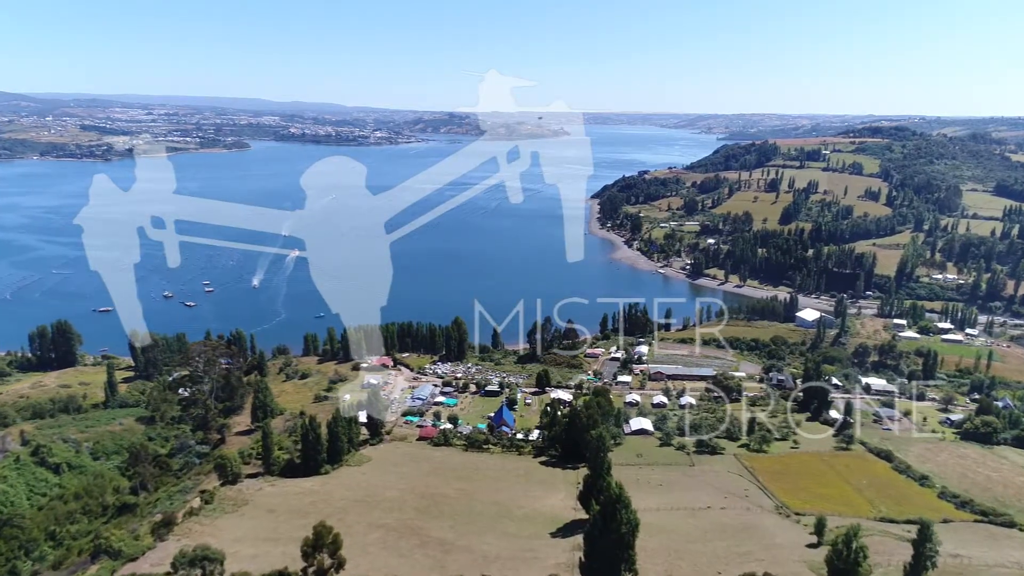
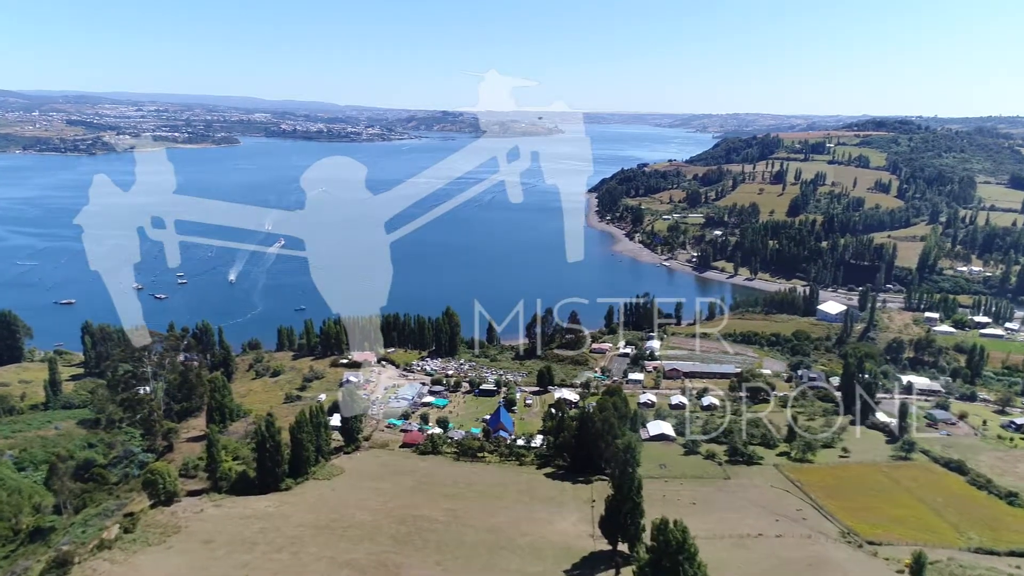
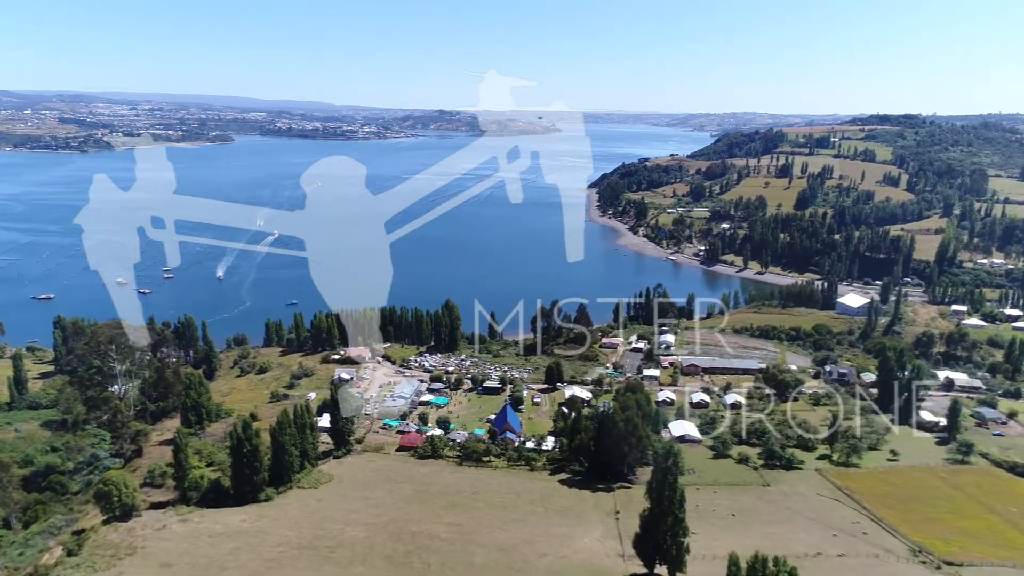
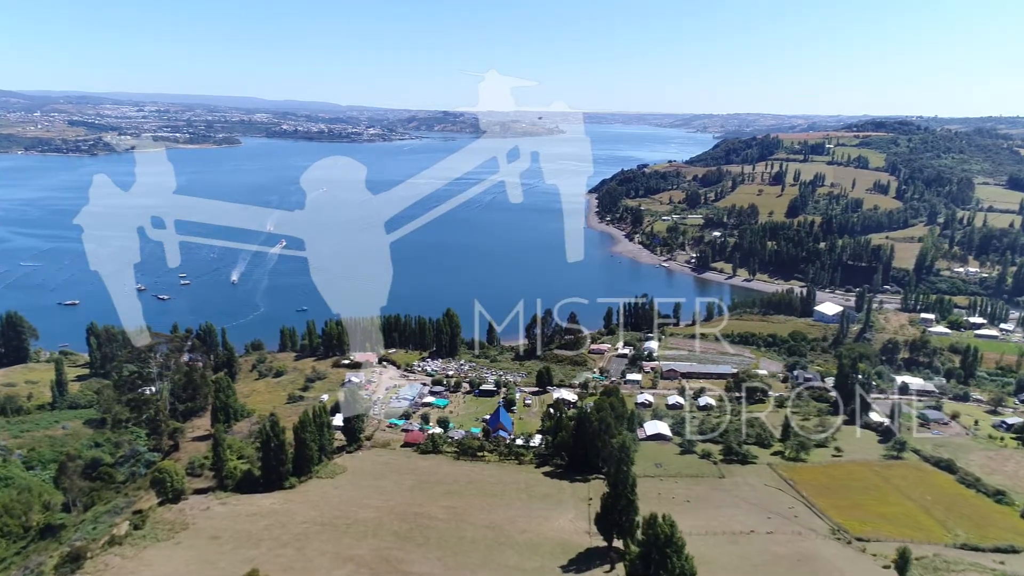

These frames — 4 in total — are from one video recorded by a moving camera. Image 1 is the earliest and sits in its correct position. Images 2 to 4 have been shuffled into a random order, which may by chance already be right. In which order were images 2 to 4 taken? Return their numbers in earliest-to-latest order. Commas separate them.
4, 2, 3
